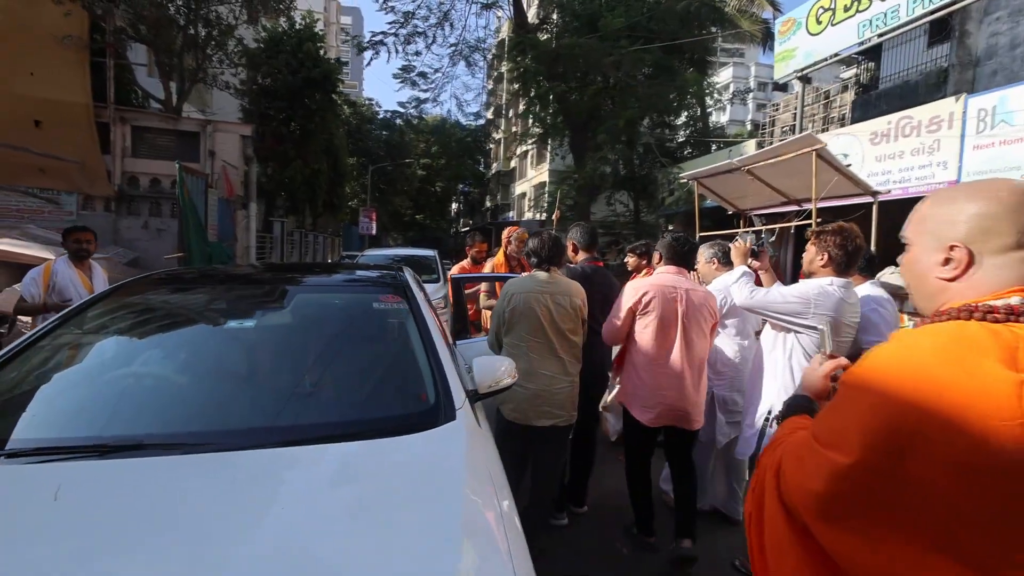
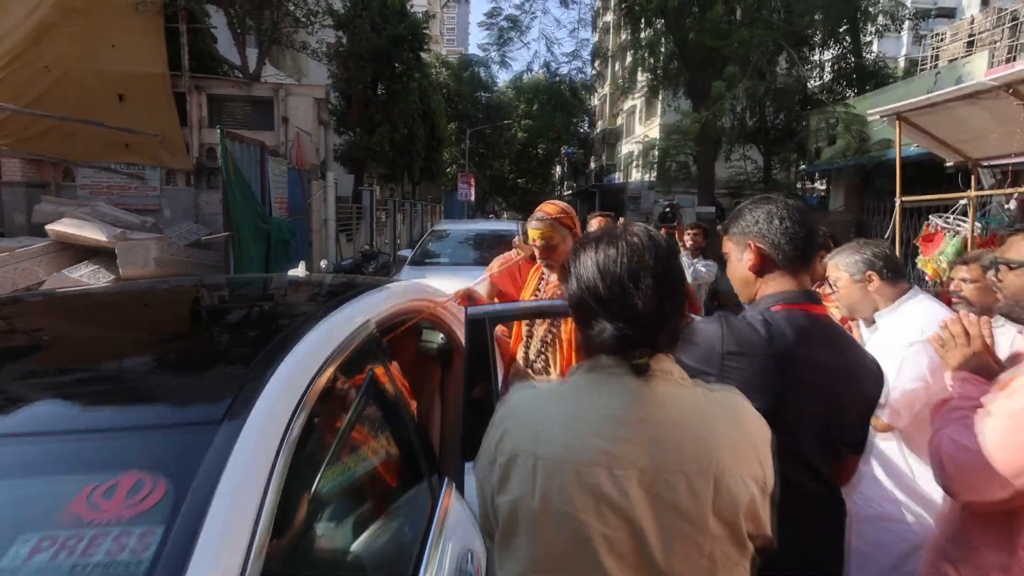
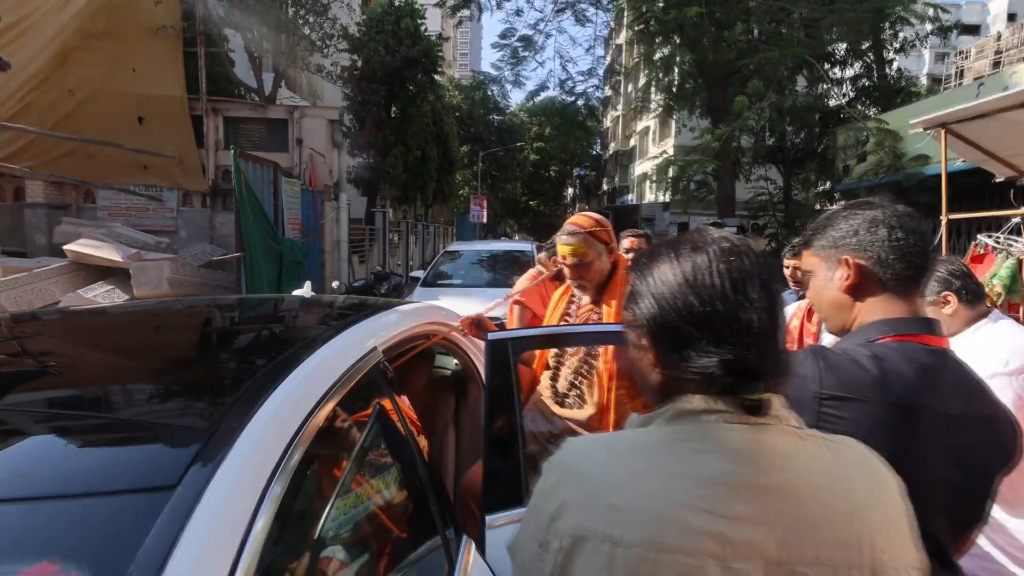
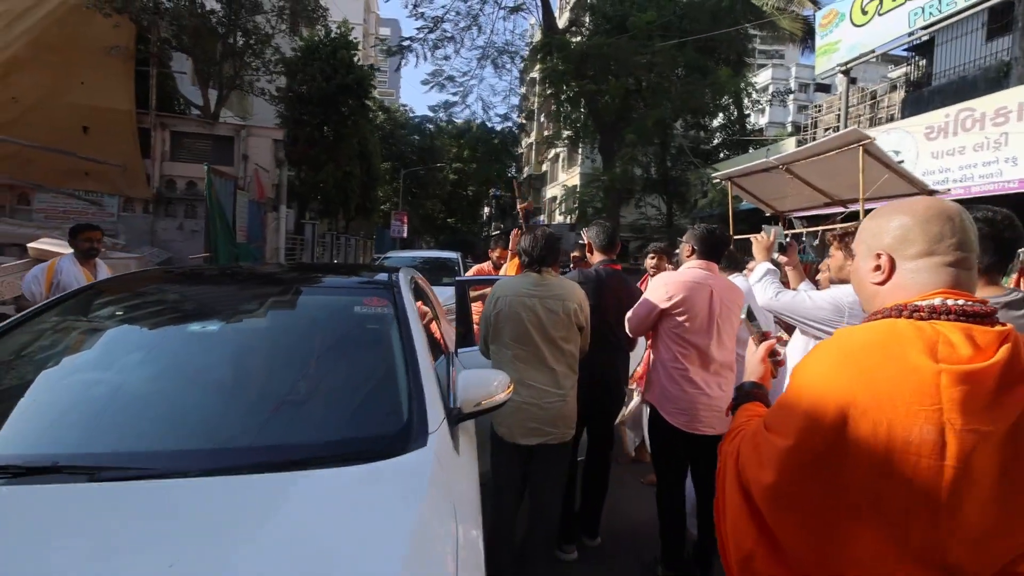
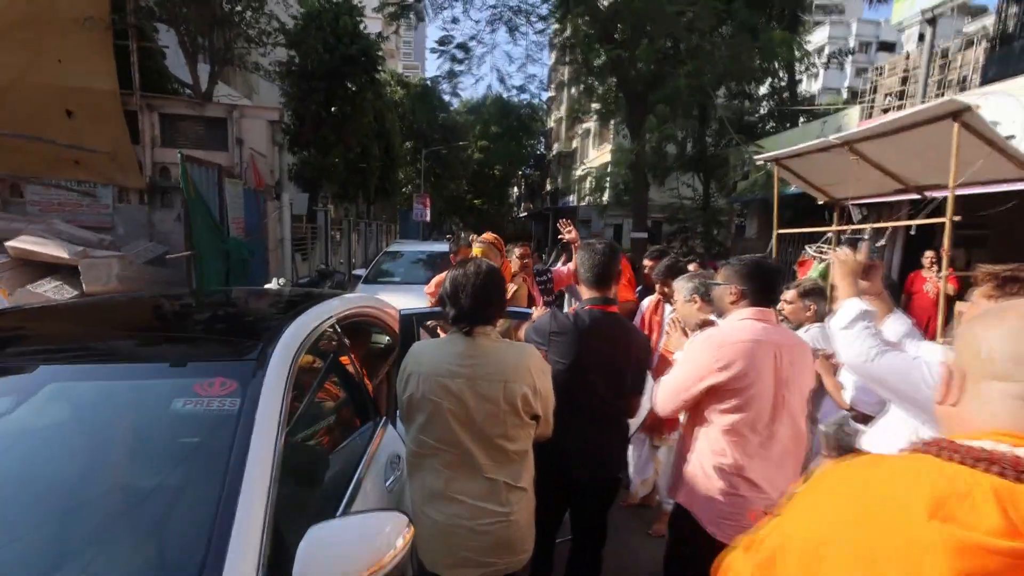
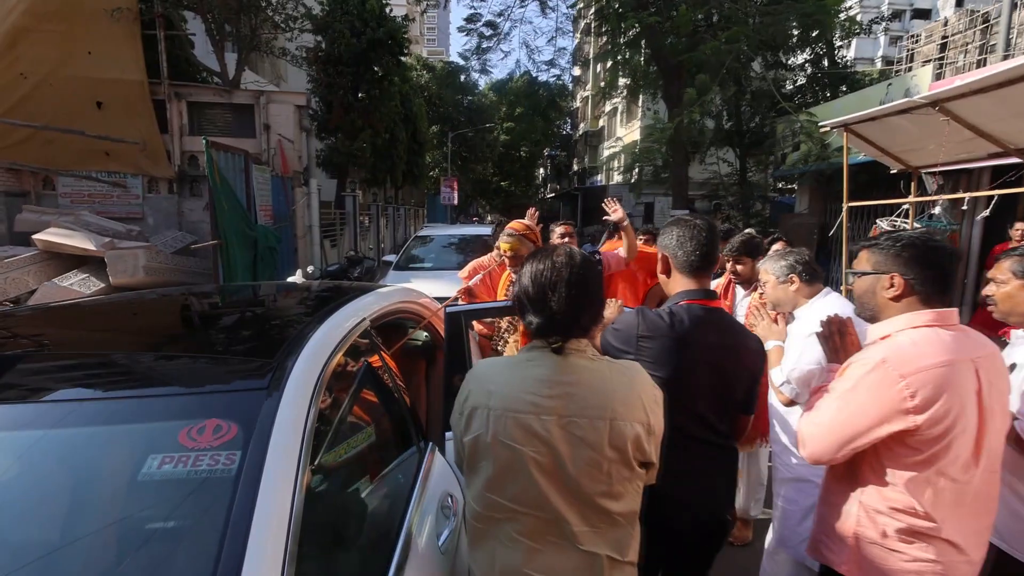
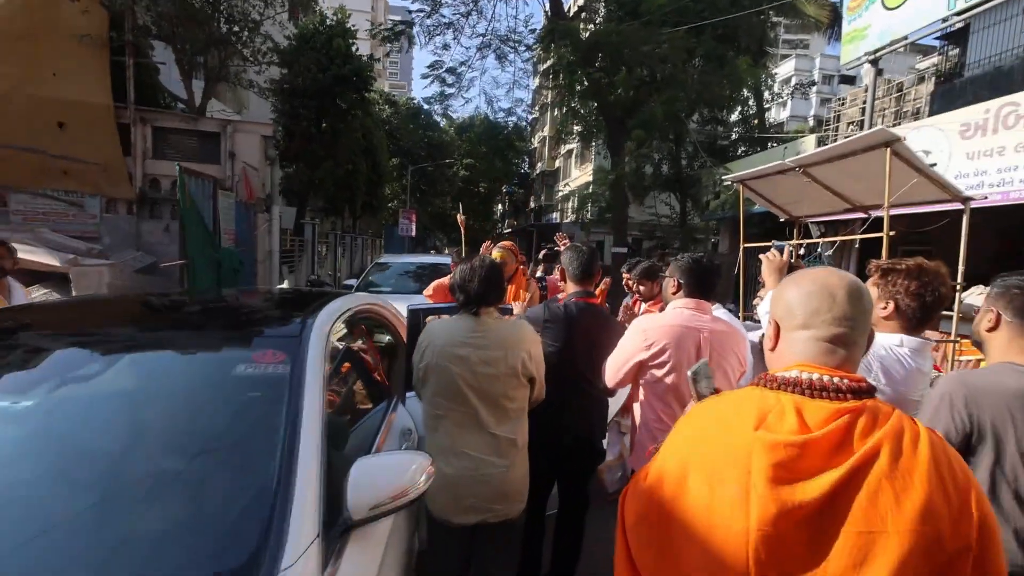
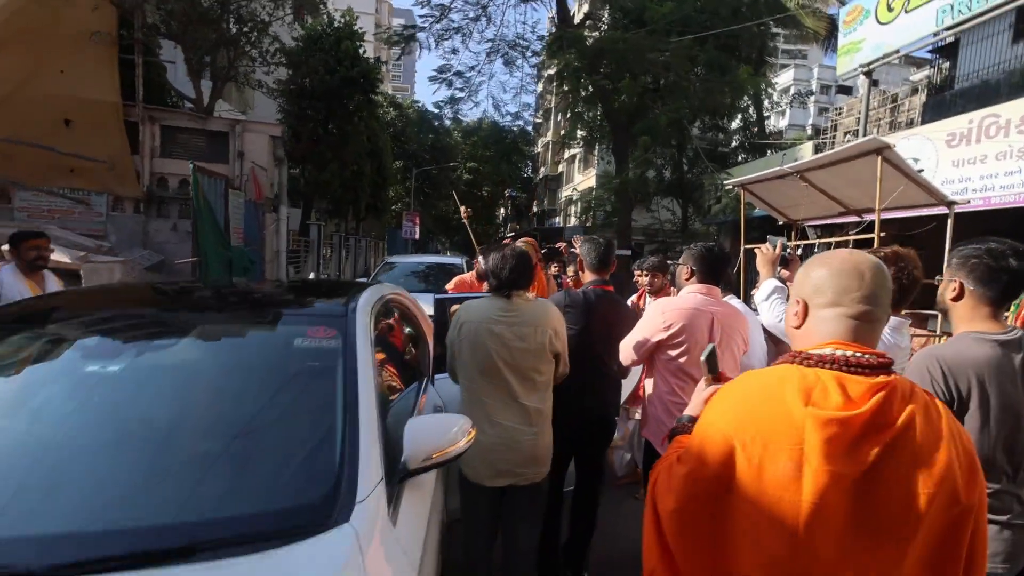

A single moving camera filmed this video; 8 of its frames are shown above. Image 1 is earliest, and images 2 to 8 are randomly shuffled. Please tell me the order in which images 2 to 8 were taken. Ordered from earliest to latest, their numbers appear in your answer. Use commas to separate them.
4, 8, 7, 5, 6, 2, 3
